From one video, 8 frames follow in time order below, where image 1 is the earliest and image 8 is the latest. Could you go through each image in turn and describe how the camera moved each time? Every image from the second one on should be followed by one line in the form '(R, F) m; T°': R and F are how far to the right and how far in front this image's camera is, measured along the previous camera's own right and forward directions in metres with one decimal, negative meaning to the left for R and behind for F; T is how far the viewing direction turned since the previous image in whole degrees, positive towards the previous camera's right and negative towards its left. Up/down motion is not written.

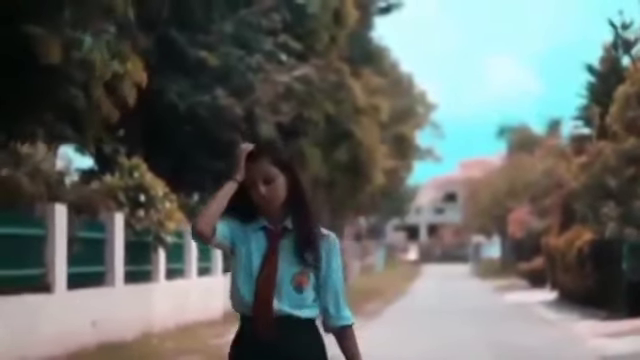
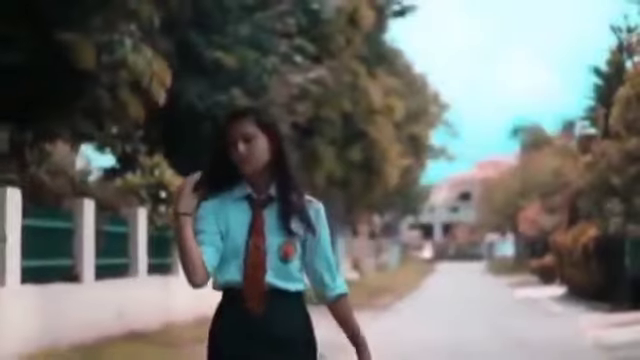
(0.0, -0.9) m; -1°
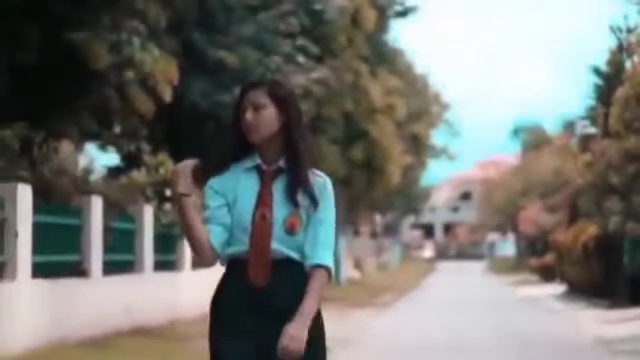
(0.0, -0.3) m; 0°
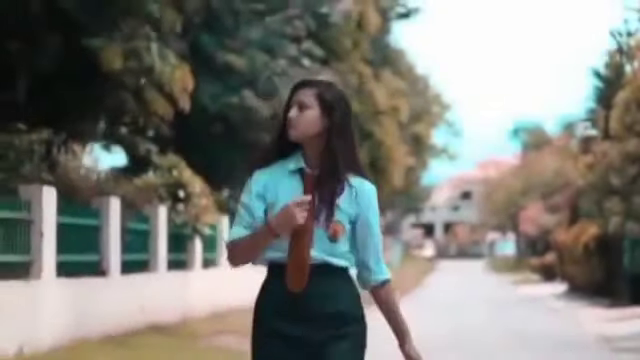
(-0.1, -0.5) m; 0°
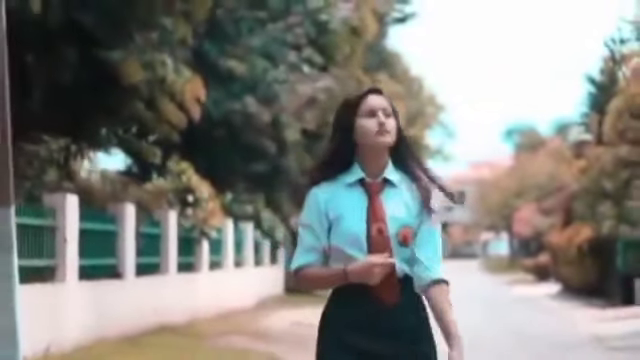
(-0.2, -0.7) m; 0°
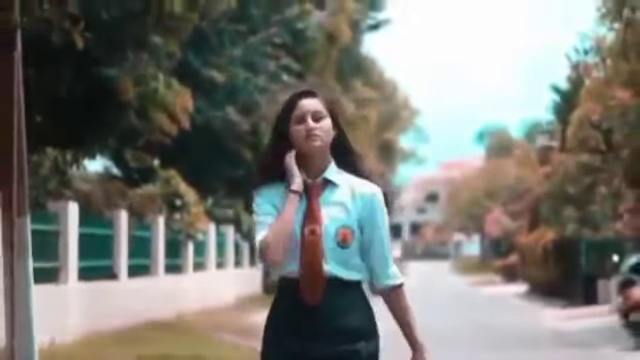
(-0.1, -1.3) m; +1°
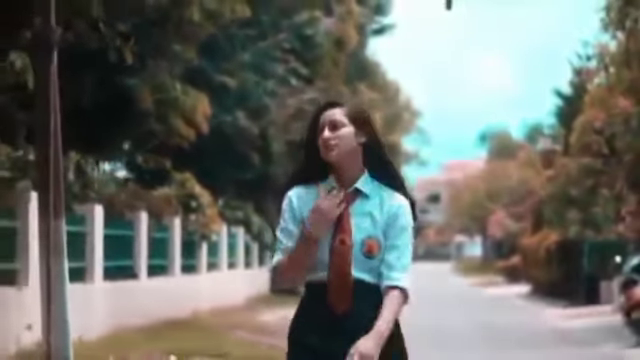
(-0.2, -0.7) m; 0°
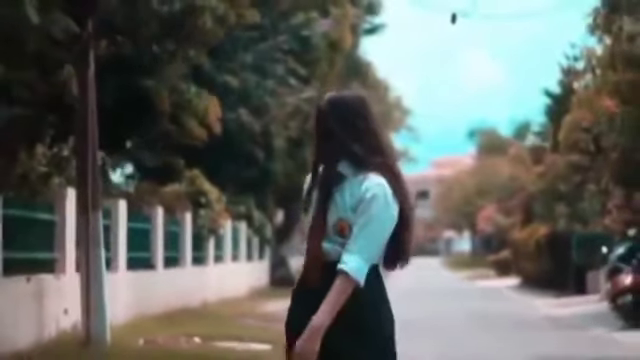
(-0.3, -1.3) m; +1°
